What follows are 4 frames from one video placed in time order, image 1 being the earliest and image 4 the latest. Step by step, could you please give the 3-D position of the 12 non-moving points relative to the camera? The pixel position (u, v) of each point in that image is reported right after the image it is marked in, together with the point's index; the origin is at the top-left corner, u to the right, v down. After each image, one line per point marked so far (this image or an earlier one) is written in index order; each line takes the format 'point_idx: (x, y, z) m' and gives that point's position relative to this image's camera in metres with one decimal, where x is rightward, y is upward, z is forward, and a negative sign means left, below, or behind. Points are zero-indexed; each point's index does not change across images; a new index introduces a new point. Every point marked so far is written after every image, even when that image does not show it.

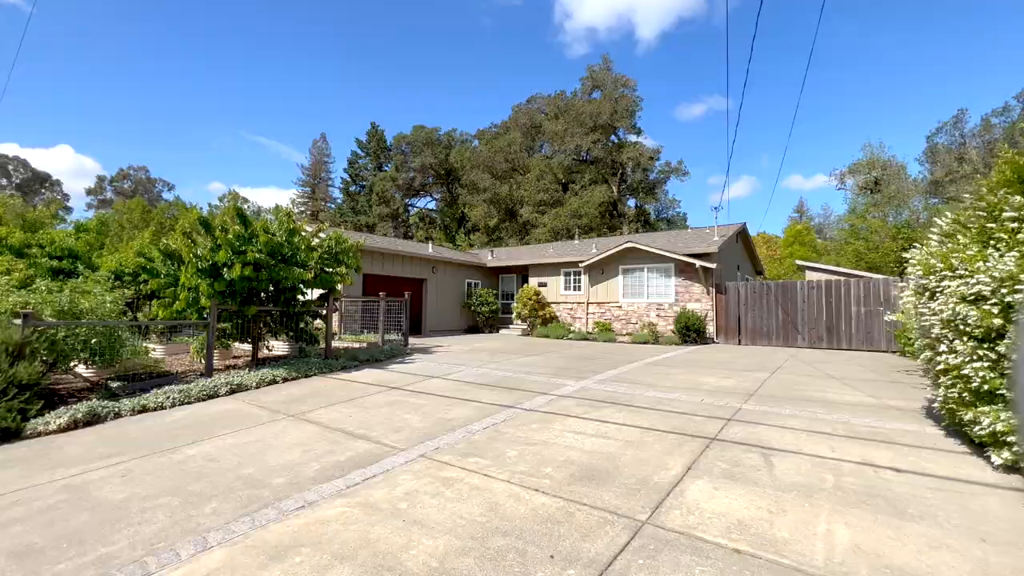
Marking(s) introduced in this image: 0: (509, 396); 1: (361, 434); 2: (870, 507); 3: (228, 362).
0: (0.0, -1.3, +5.5) m
1: (-1.5, -1.4, +4.3) m
2: (+2.2, -1.3, +2.7) m
3: (-5.0, -1.3, +7.8) m
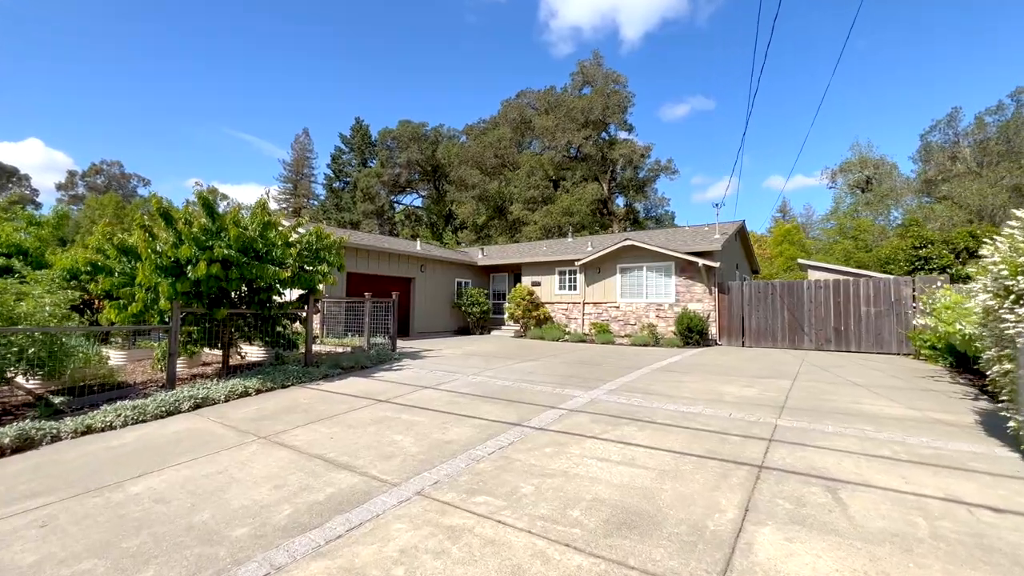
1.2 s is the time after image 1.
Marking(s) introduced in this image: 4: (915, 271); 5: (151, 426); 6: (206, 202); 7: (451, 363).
0: (0.0, -1.4, +4.9) m
1: (-1.4, -1.4, +3.6) m
2: (+2.3, -1.3, +2.1) m
3: (-5.0, -1.3, +7.1) m
4: (+10.8, +0.4, +11.7) m
5: (-3.9, -1.5, +4.8) m
6: (-4.2, +1.2, +6.1) m
7: (-1.1, -1.3, +8.0) m
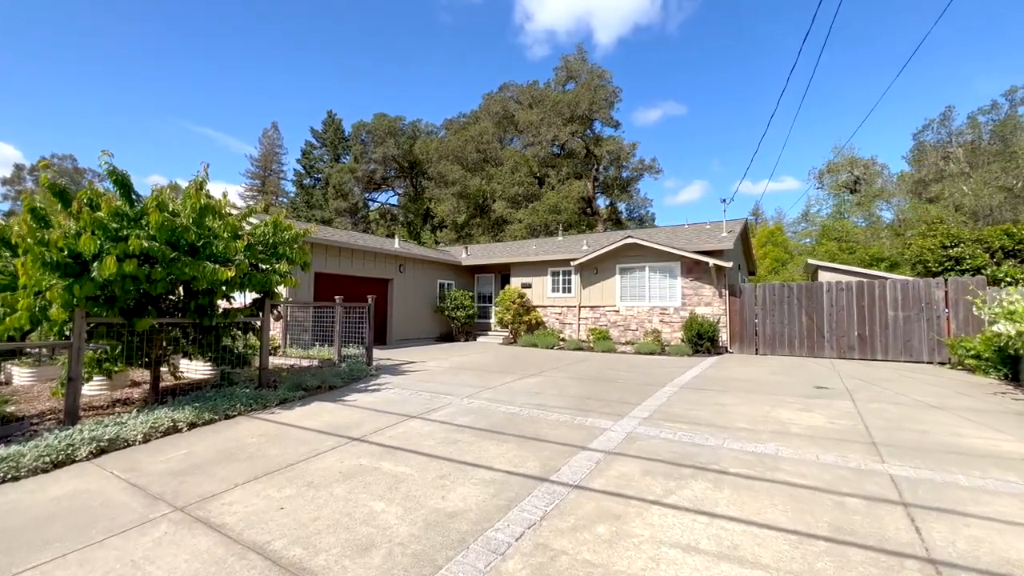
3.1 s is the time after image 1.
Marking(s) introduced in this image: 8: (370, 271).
0: (+0.2, -1.4, +3.7) m
1: (-1.2, -1.5, +2.4) m
2: (+2.6, -1.4, +1.1) m
3: (-5.0, -1.4, +5.6) m
4: (+10.6, +0.4, +11.0) m
5: (-3.7, -1.5, +3.4) m
6: (-4.1, +1.1, +4.7) m
7: (-1.1, -1.4, +6.7) m
8: (-3.6, +0.4, +11.2) m
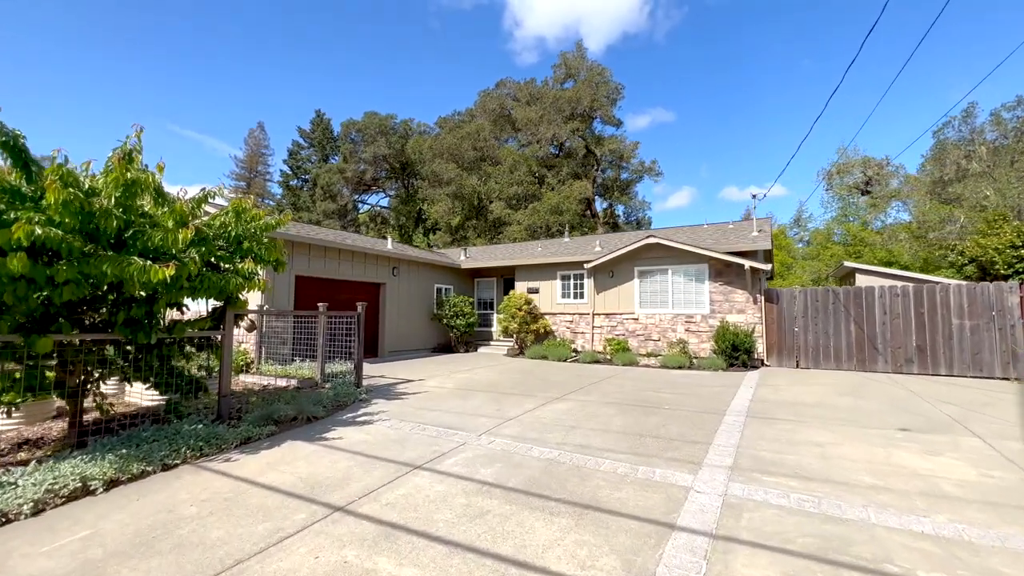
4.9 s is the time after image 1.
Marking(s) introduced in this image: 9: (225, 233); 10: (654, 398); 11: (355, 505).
0: (+0.5, -1.4, +2.5) m
1: (-0.8, -1.5, +1.1) m
2: (+3.0, -1.4, -0.1) m
3: (-4.7, -1.4, +4.3) m
4: (+10.8, +0.3, +10.1) m
5: (-3.4, -1.6, +2.1) m
6: (-3.8, +1.1, +3.4) m
7: (-0.8, -1.5, +5.5) m
8: (-3.4, +0.3, +9.9) m
9: (-3.0, +0.6, +4.6) m
10: (+1.8, -1.4, +5.8) m
11: (-1.1, -1.5, +3.0) m
